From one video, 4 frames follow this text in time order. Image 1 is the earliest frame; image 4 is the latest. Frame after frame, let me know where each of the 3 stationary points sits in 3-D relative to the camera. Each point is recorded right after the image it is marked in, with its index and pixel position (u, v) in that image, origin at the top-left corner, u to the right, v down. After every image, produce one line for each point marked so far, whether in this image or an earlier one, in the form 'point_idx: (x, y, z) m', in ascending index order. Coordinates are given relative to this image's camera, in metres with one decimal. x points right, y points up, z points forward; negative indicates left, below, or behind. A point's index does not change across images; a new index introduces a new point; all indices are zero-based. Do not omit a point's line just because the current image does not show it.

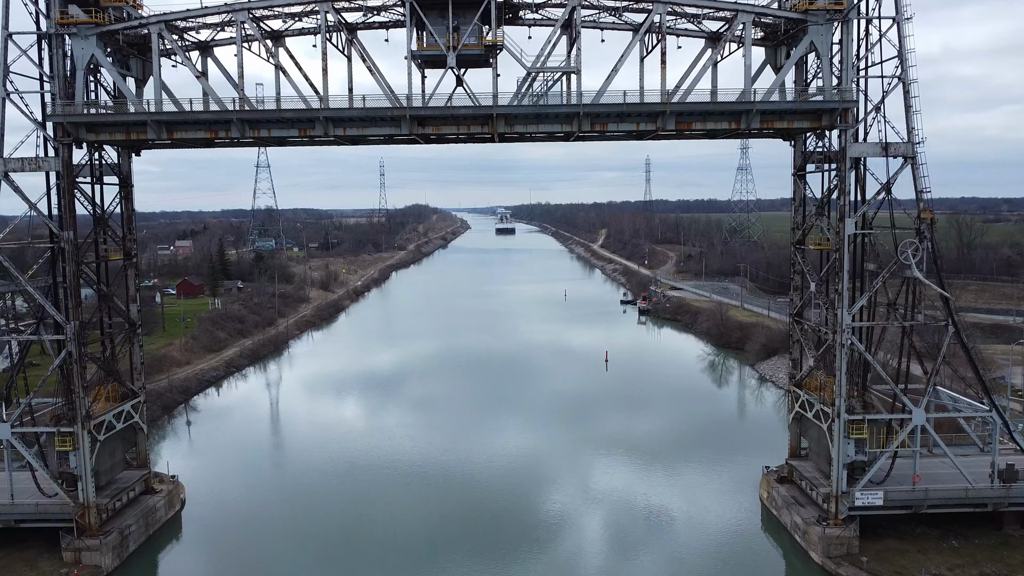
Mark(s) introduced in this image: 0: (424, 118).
0: (-1.0, +2.0, +7.7) m
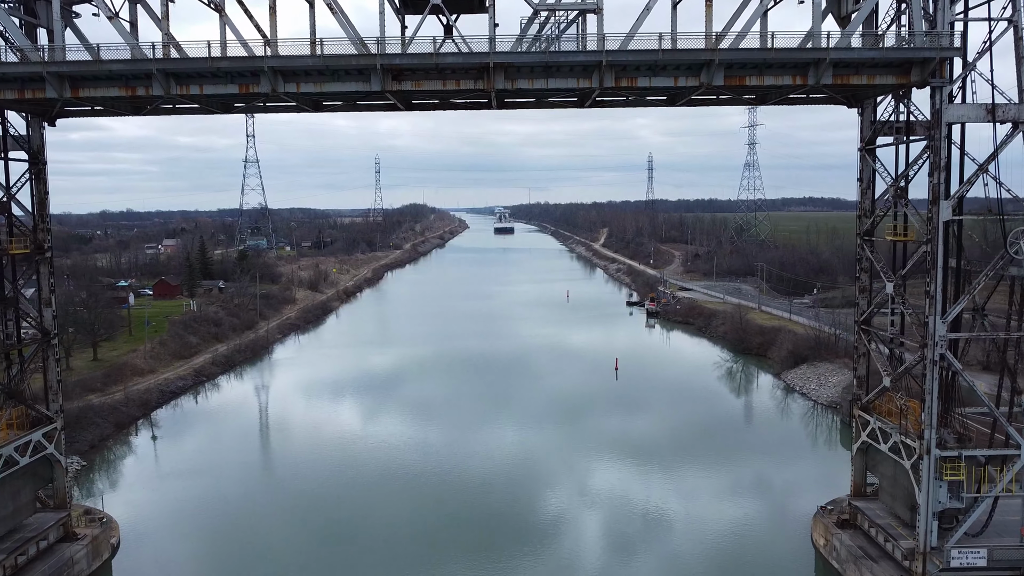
0: (-1.0, +2.0, +6.0) m
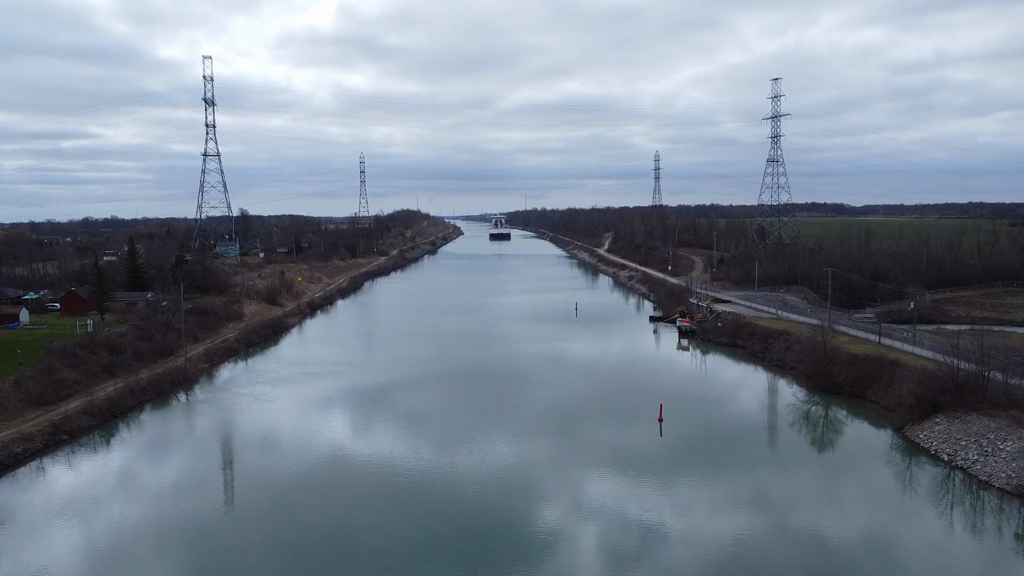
0: (-1.0, +1.8, +1.1) m
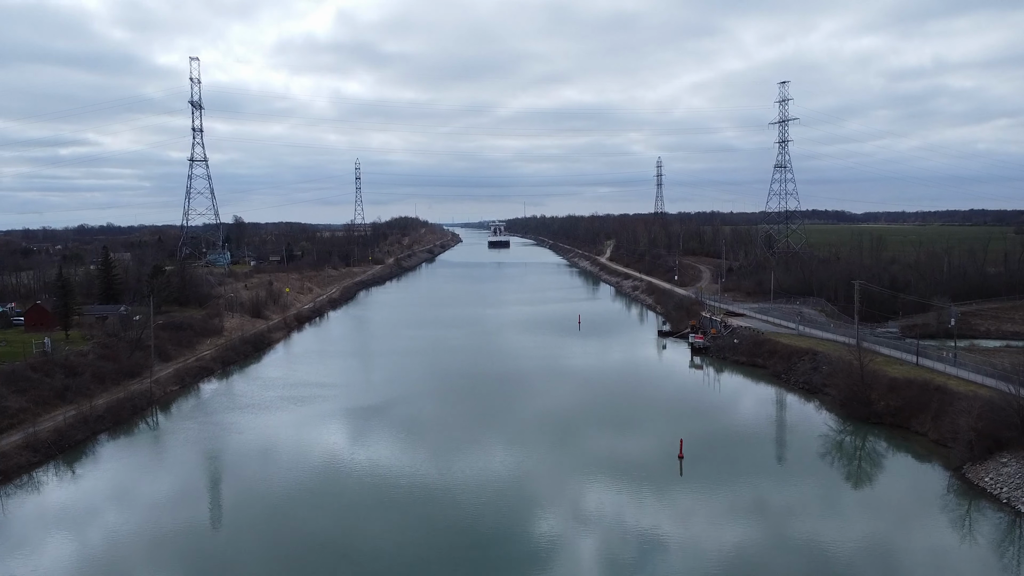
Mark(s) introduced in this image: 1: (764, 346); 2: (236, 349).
0: (-1.0, +1.7, -0.2) m
1: (+6.4, -1.5, +17.1) m
2: (-7.8, -1.7, +18.6) m
